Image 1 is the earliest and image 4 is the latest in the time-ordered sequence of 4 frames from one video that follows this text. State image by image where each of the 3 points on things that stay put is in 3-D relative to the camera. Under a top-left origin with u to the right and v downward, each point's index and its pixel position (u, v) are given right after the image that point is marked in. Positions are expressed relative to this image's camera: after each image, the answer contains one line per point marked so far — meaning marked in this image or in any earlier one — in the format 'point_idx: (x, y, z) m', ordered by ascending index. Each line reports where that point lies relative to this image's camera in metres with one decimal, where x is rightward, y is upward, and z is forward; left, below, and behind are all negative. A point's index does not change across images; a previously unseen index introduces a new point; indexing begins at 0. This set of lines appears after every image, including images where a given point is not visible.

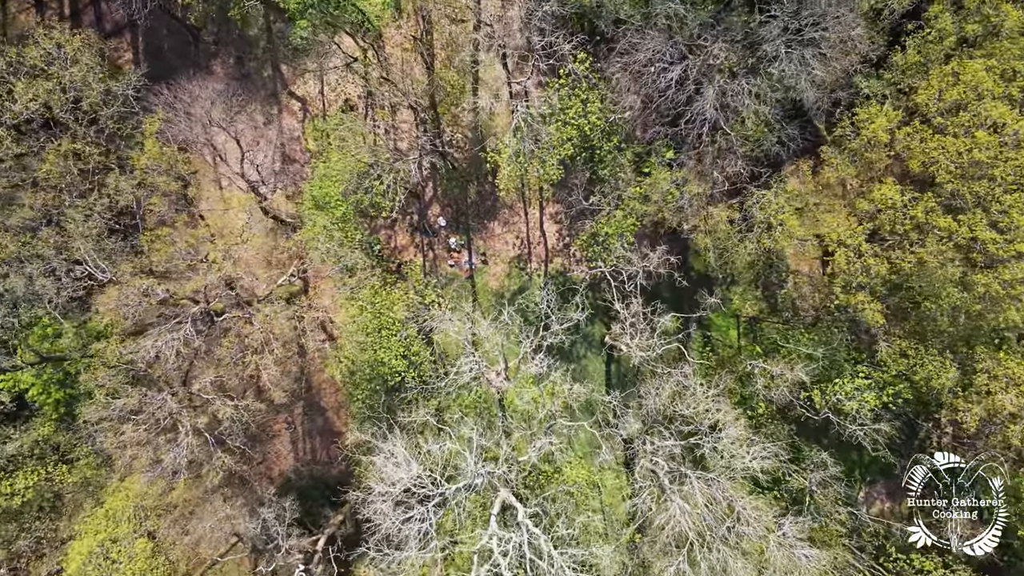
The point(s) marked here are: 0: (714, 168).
0: (+6.5, +3.9, +19.2) m
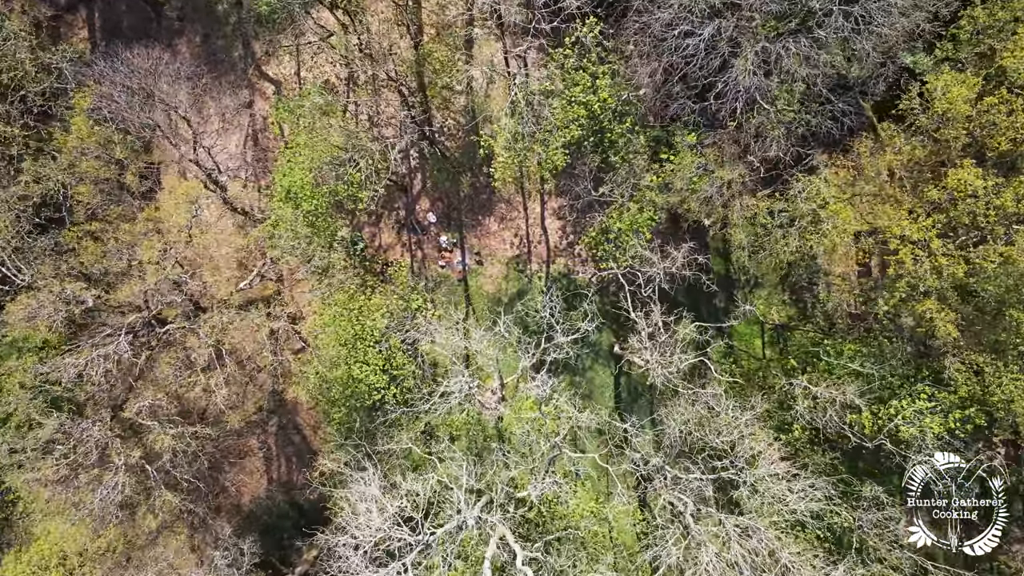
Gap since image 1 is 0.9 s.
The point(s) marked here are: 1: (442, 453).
0: (+6.4, +3.7, +16.3) m
1: (-2.0, -4.8, +17.4) m
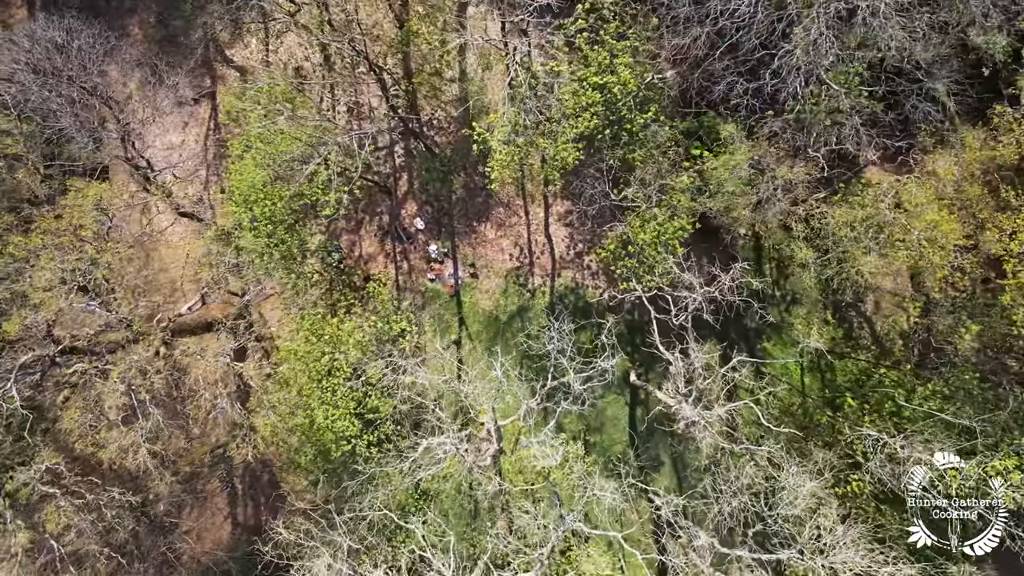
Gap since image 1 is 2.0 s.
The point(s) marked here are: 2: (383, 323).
0: (+6.4, +3.1, +13.0) m
1: (-2.0, -5.4, +14.1) m
2: (-3.3, -1.0, +15.6) m
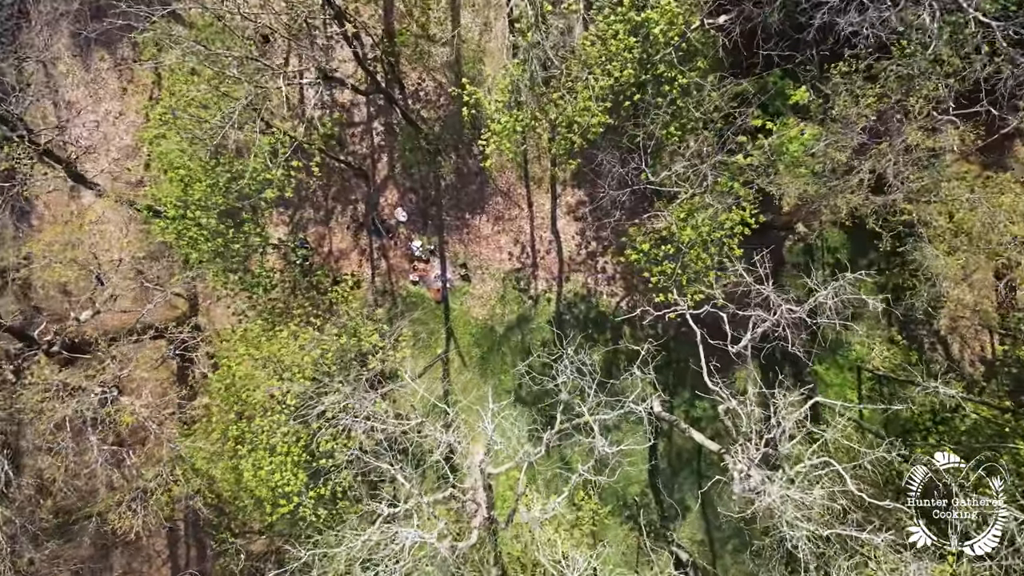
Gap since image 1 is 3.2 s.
0: (+6.5, +2.8, +9.3) m
1: (-2.2, -5.6, +10.5) m
2: (-3.4, -1.2, +11.9) m
